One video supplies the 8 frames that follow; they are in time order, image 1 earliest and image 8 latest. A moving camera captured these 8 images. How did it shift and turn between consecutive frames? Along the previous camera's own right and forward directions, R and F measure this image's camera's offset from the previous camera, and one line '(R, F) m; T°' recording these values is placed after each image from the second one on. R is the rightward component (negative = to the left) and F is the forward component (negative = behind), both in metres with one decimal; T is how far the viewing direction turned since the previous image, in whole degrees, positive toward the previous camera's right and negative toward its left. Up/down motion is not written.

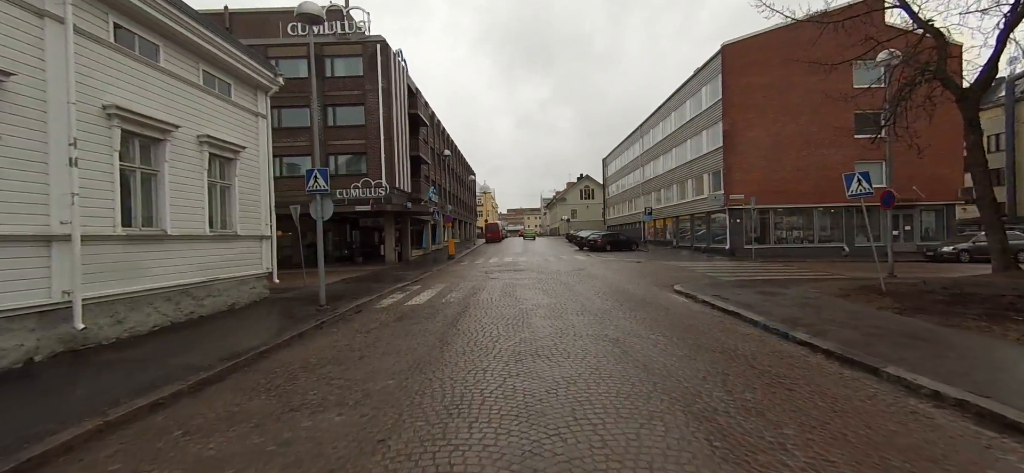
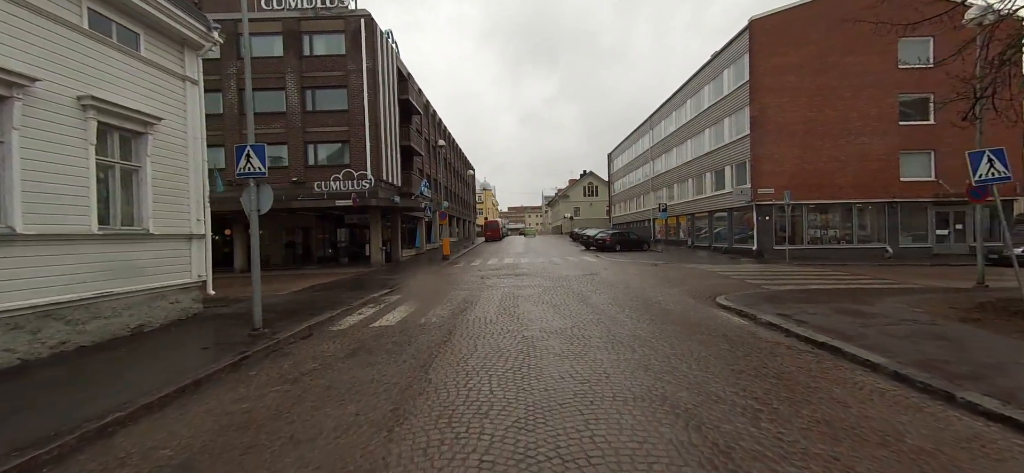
(0.0, +2.5) m; 0°
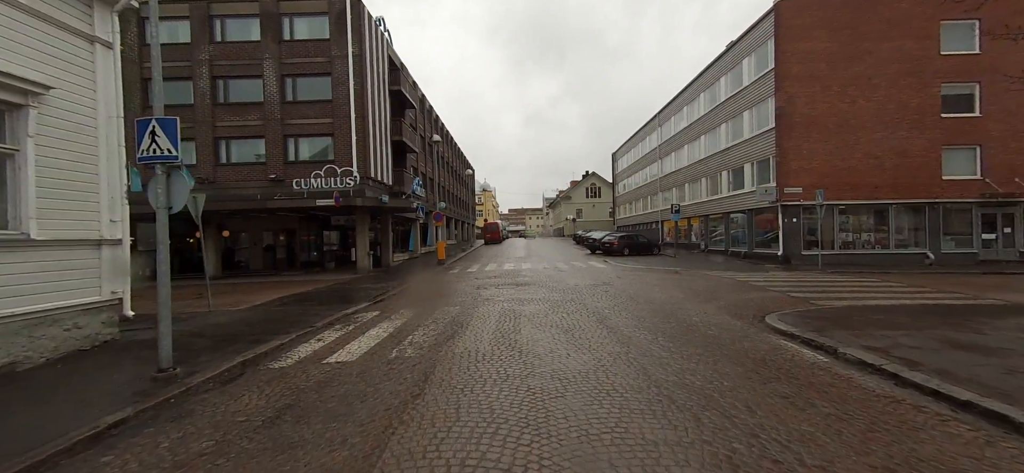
(0.0, +1.9) m; 0°
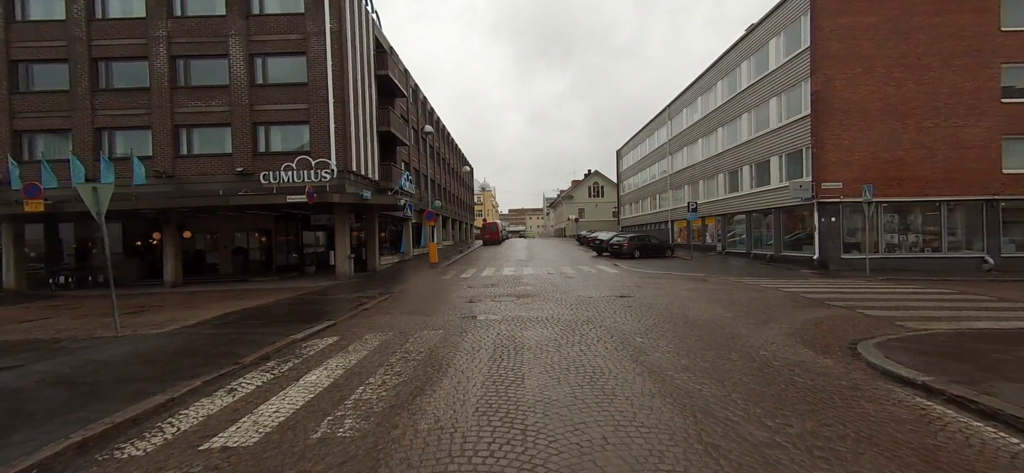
(0.0, +2.3) m; 0°
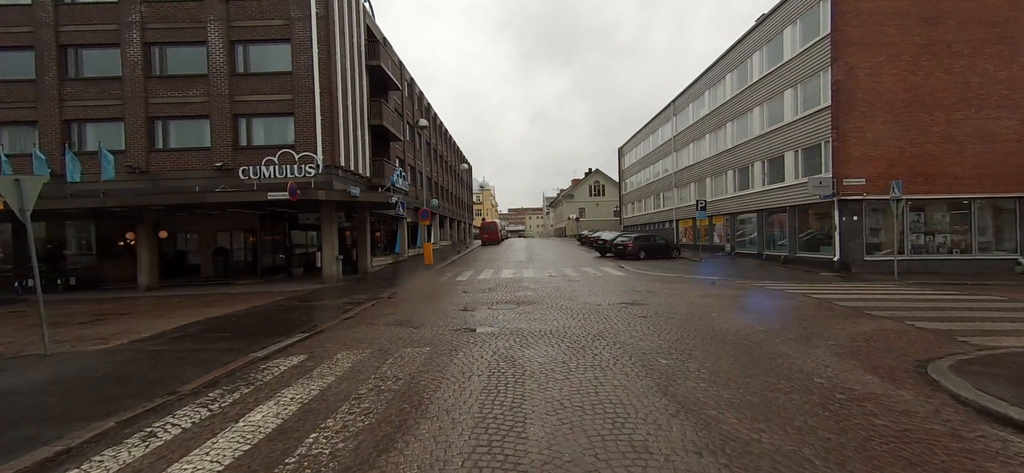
(0.0, +1.1) m; 0°
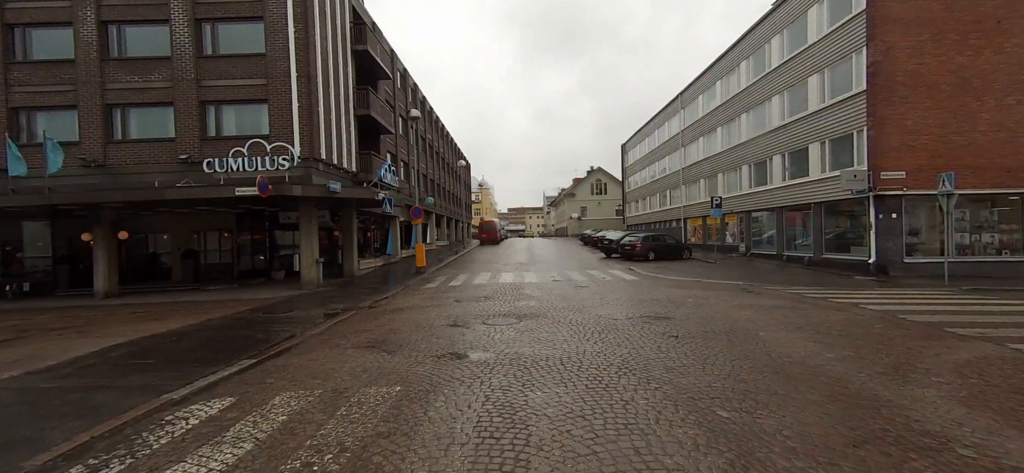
(0.0, +1.6) m; 0°
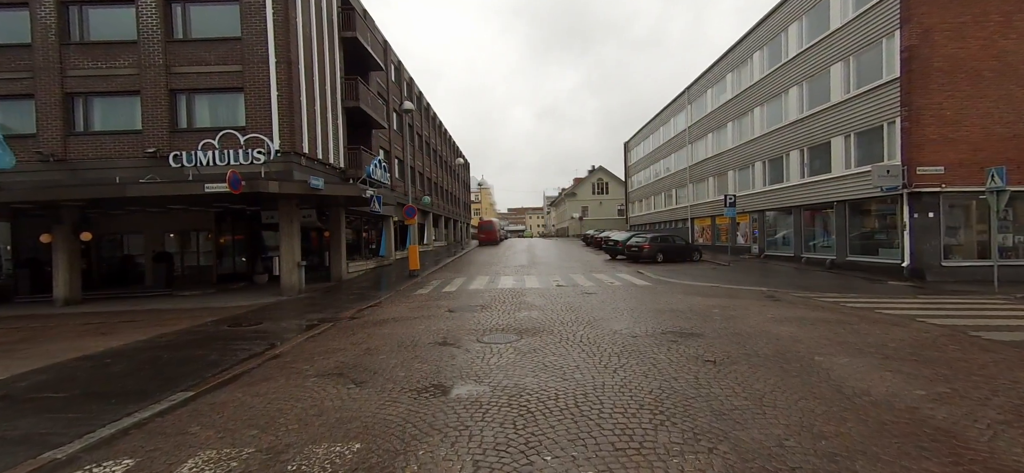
(0.0, +1.2) m; 0°
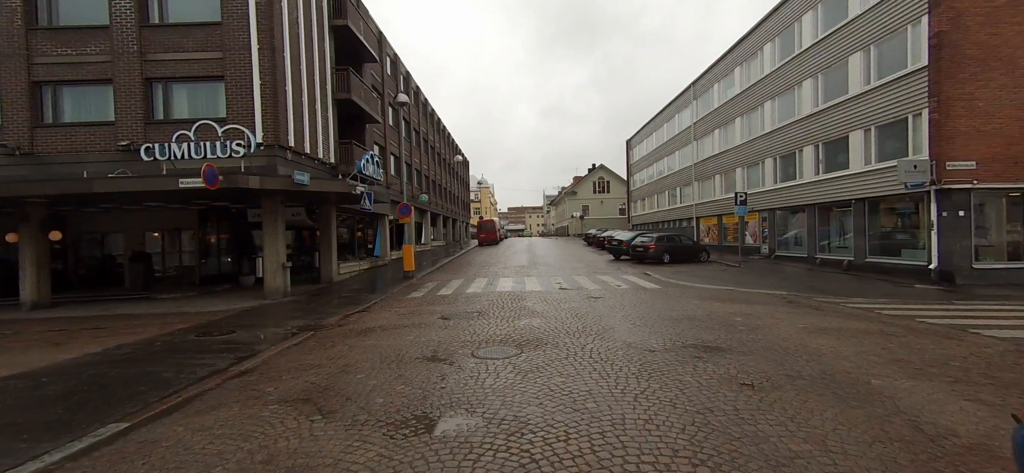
(0.0, +0.9) m; 0°
